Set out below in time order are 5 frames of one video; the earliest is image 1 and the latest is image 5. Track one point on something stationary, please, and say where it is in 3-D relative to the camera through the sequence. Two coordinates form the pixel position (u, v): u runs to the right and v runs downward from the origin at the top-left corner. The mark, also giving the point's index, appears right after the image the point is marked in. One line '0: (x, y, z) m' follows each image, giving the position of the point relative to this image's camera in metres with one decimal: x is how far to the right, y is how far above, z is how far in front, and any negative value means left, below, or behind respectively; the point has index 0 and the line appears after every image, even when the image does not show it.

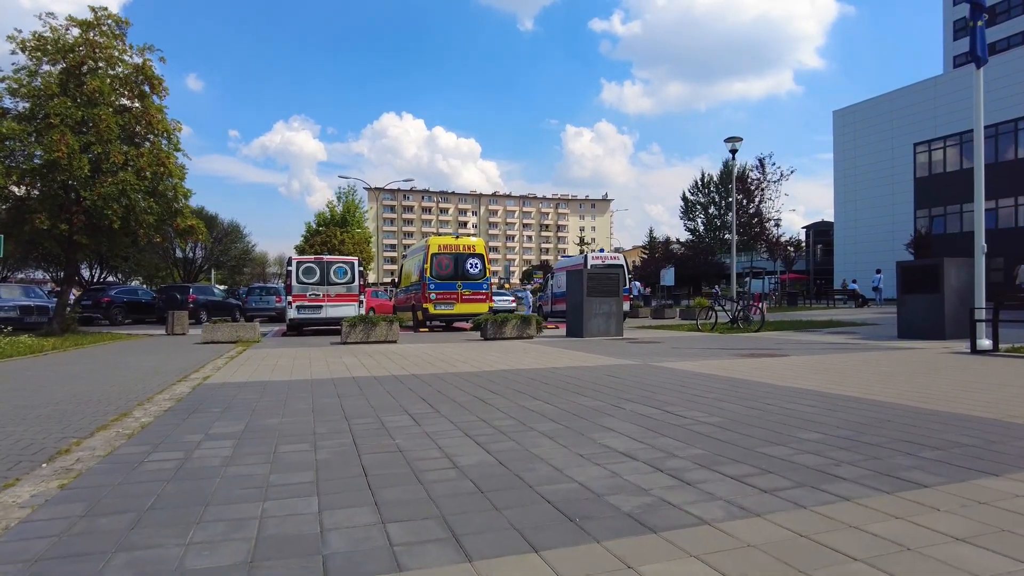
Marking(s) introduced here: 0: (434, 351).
0: (-1.7, -1.4, +14.2) m
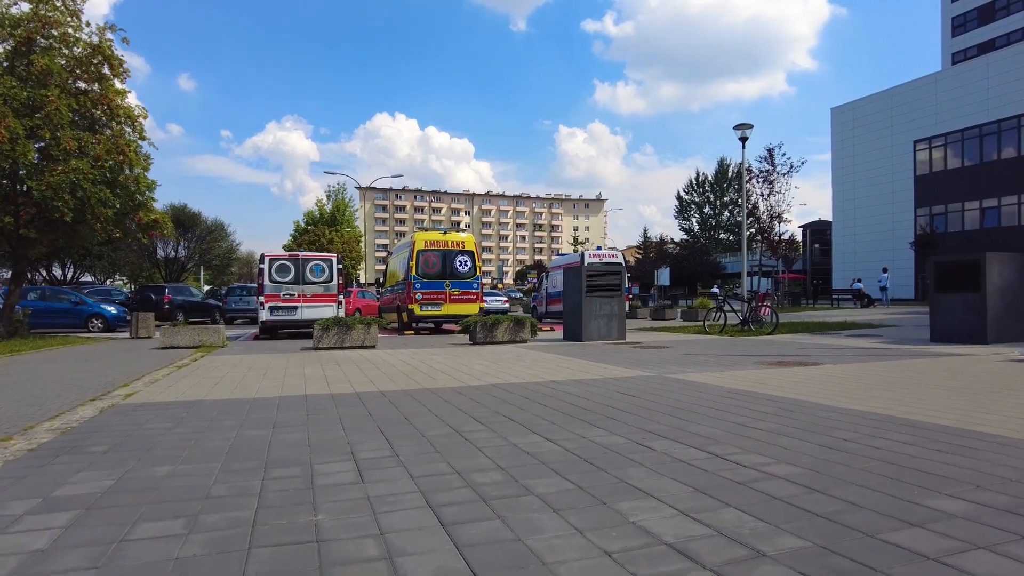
0: (-1.8, -1.3, +12.5) m
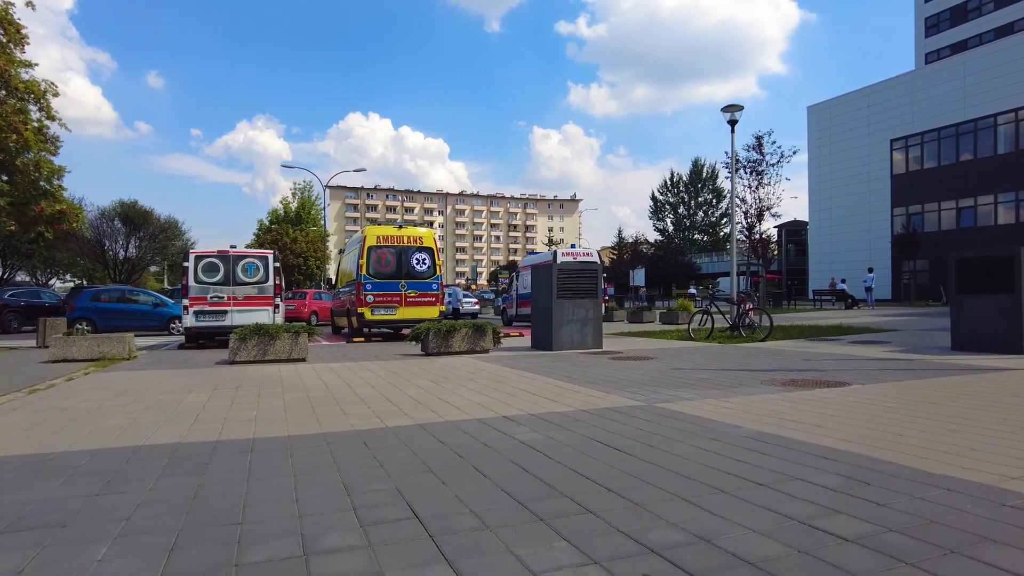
0: (-2.5, -1.3, +10.1) m
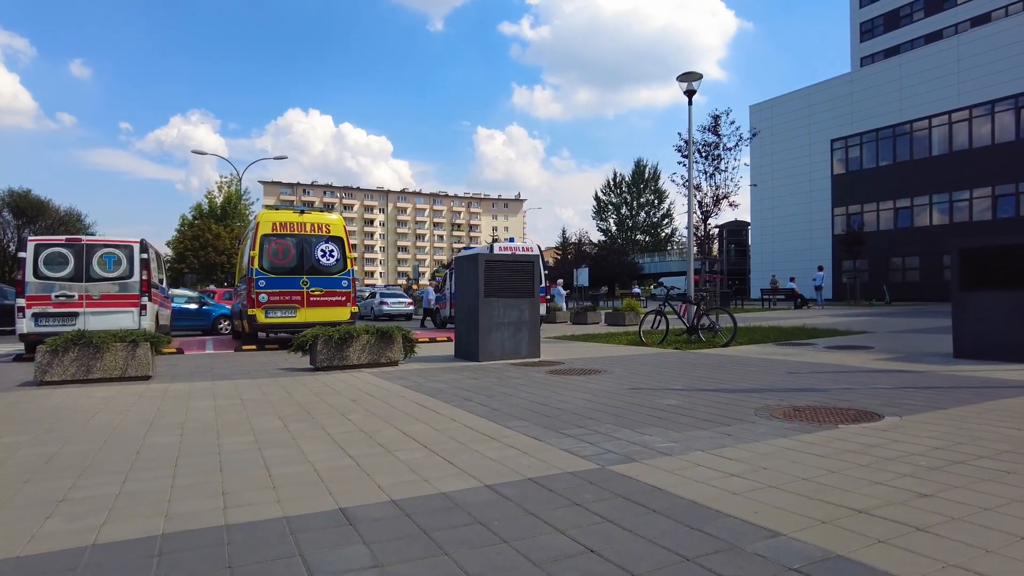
0: (-3.6, -1.3, +7.0) m
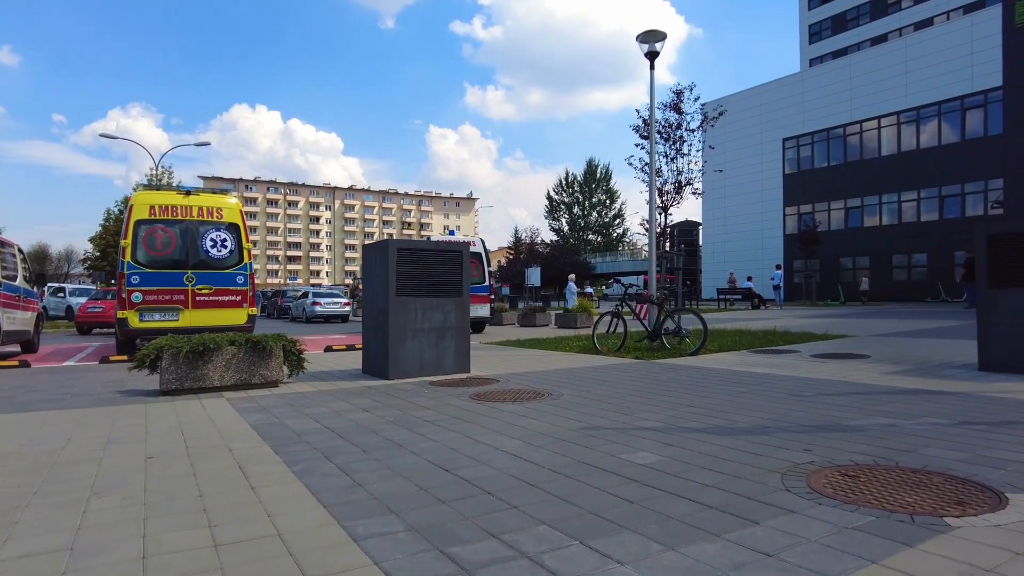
0: (-4.4, -1.2, +4.1) m
